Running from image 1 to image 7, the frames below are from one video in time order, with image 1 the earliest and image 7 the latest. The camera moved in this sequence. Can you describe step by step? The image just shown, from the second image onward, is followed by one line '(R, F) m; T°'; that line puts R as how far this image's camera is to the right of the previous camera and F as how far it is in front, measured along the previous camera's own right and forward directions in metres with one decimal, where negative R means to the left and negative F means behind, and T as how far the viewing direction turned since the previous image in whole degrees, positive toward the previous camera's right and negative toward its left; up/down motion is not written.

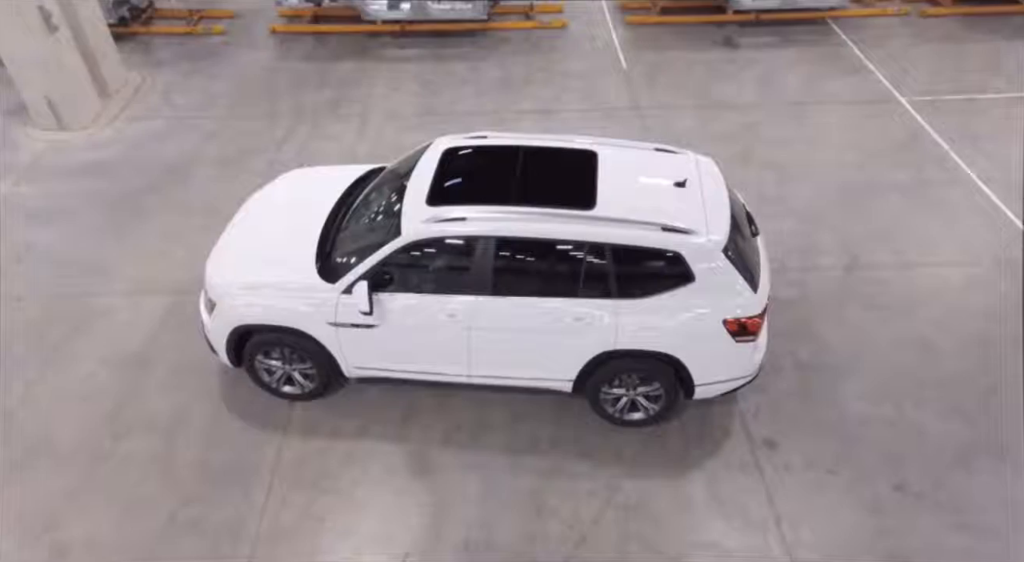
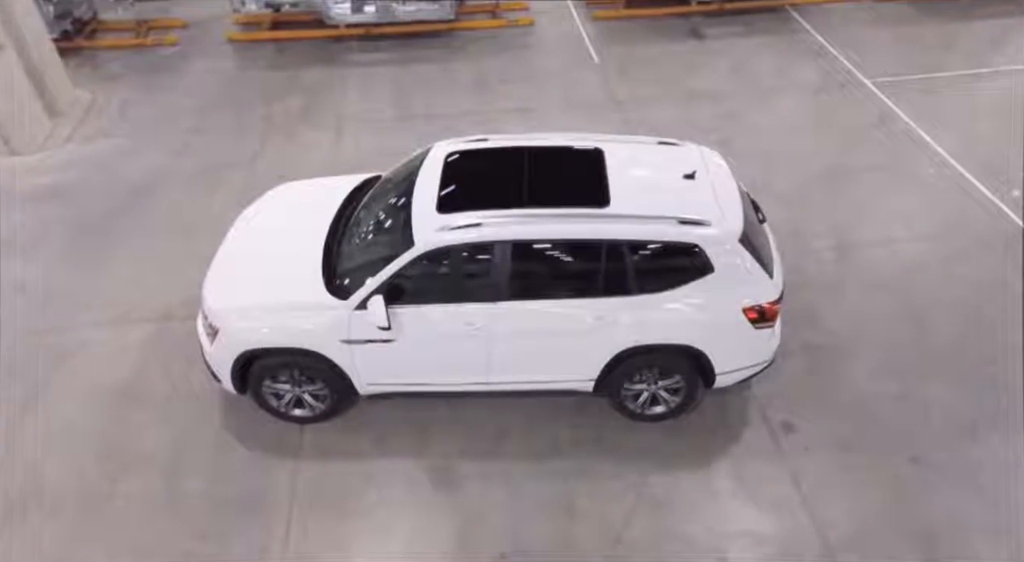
(-0.4, +0.1) m; +4°
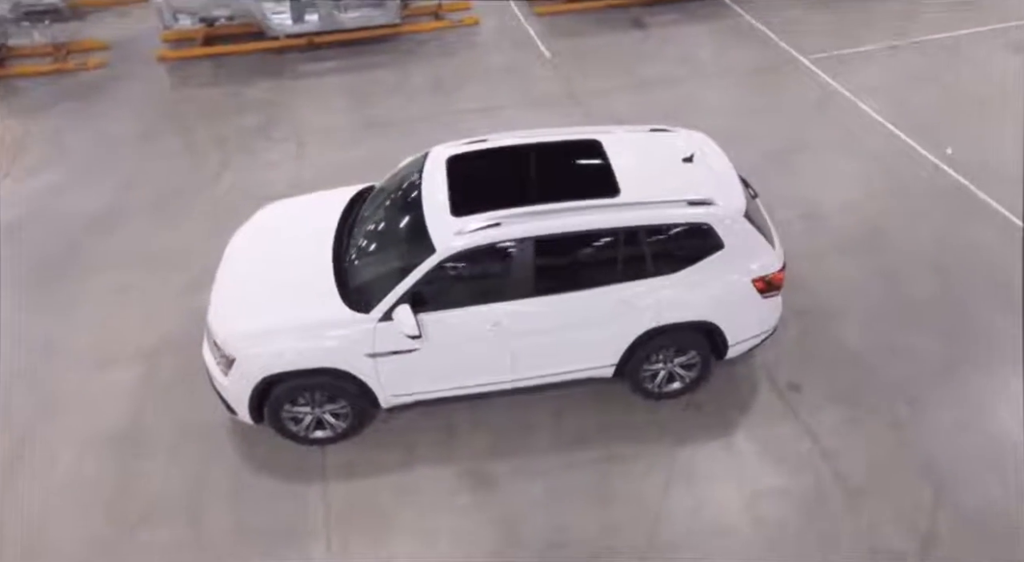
(-0.6, 0.0) m; +7°
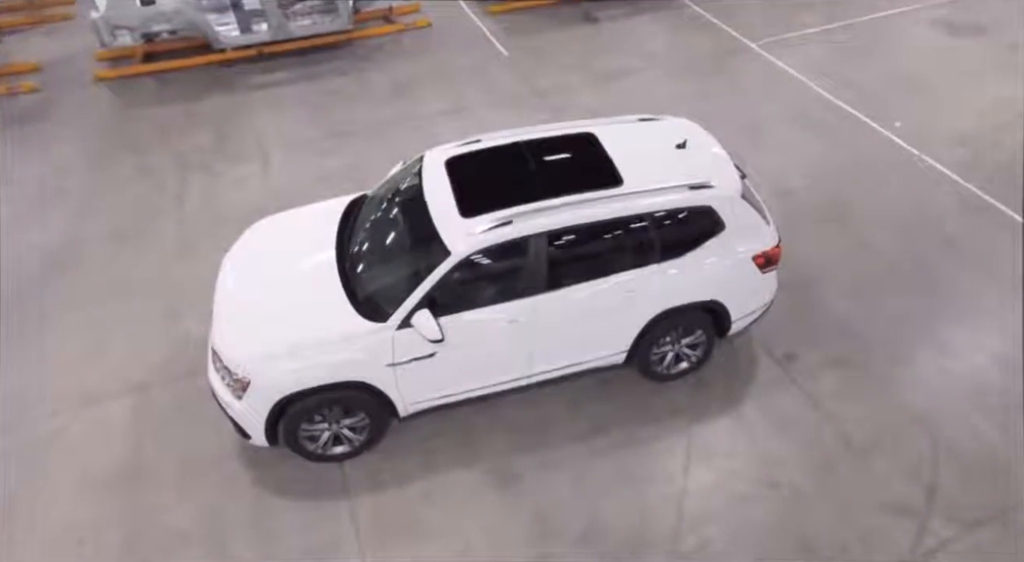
(-0.5, 0.0) m; +6°
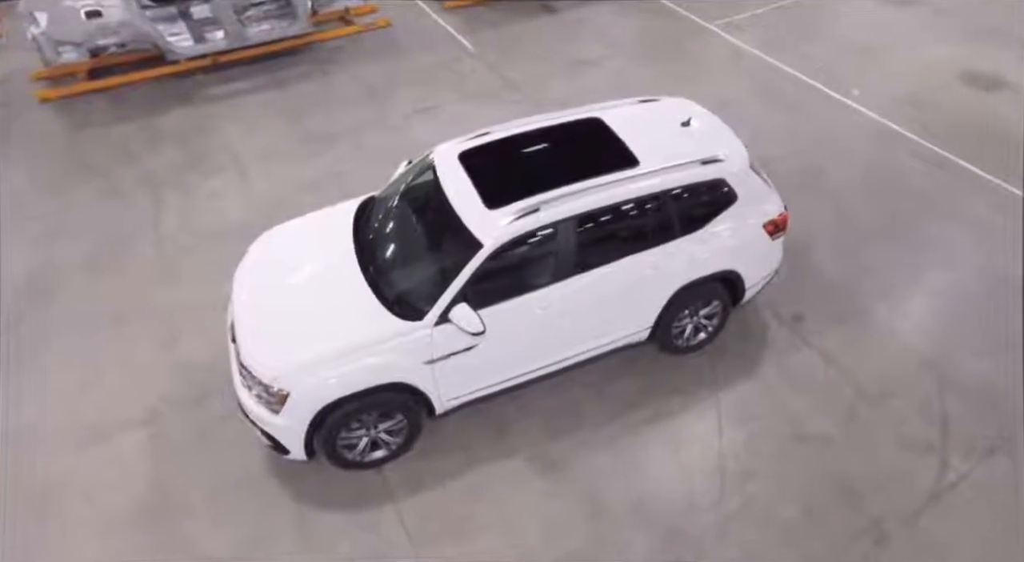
(-0.6, 0.0) m; +6°
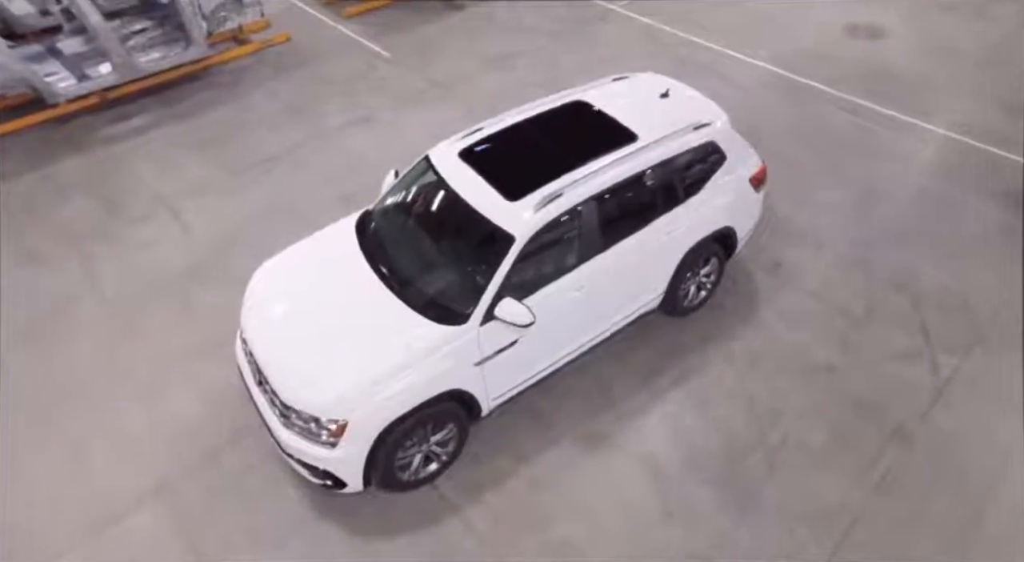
(-1.1, +0.1) m; +11°
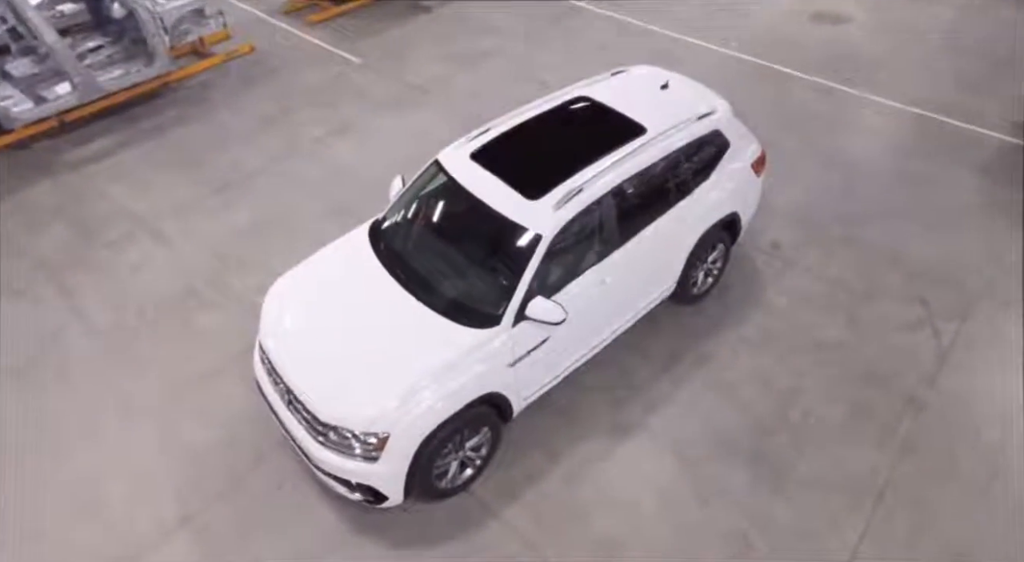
(-0.5, +0.1) m; +4°
